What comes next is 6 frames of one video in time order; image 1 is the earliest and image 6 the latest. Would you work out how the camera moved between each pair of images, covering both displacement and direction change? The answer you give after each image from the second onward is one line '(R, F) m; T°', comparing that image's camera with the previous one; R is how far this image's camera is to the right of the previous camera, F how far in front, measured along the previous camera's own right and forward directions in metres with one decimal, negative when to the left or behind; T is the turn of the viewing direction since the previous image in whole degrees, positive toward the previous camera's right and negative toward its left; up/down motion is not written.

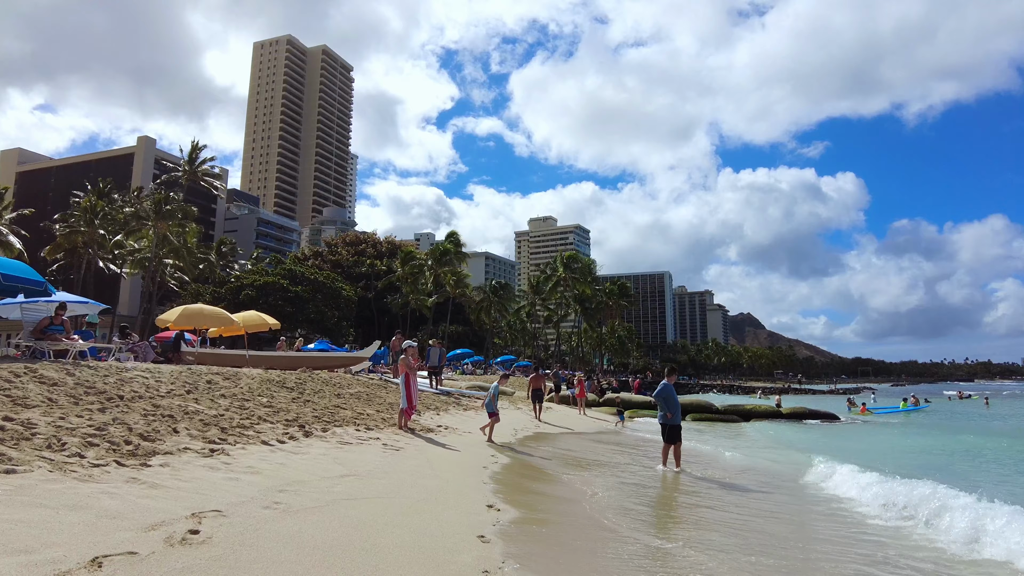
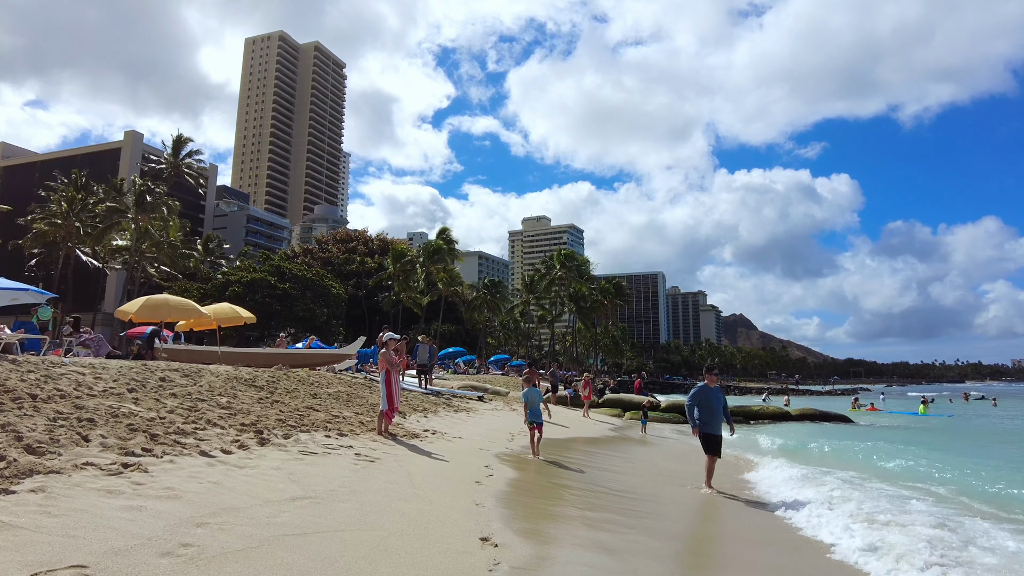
(0.0, +1.3) m; +1°
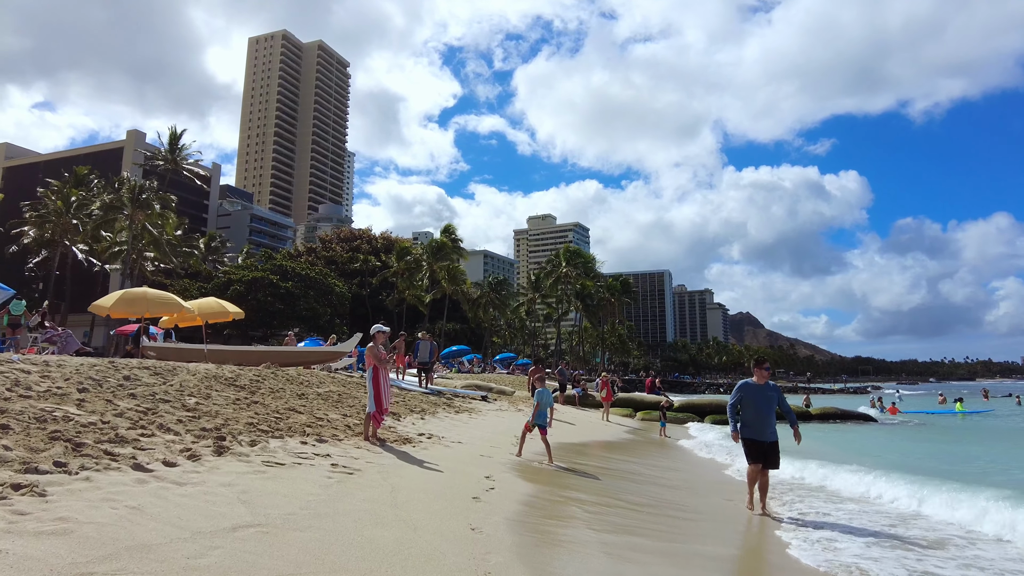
(0.0, +1.1) m; -1°
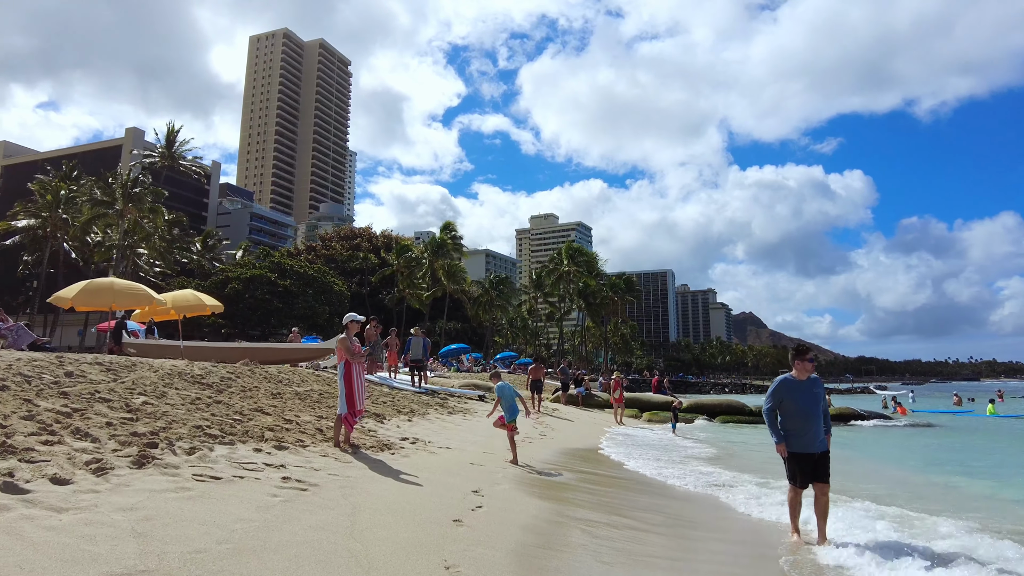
(+0.1, +1.1) m; 0°
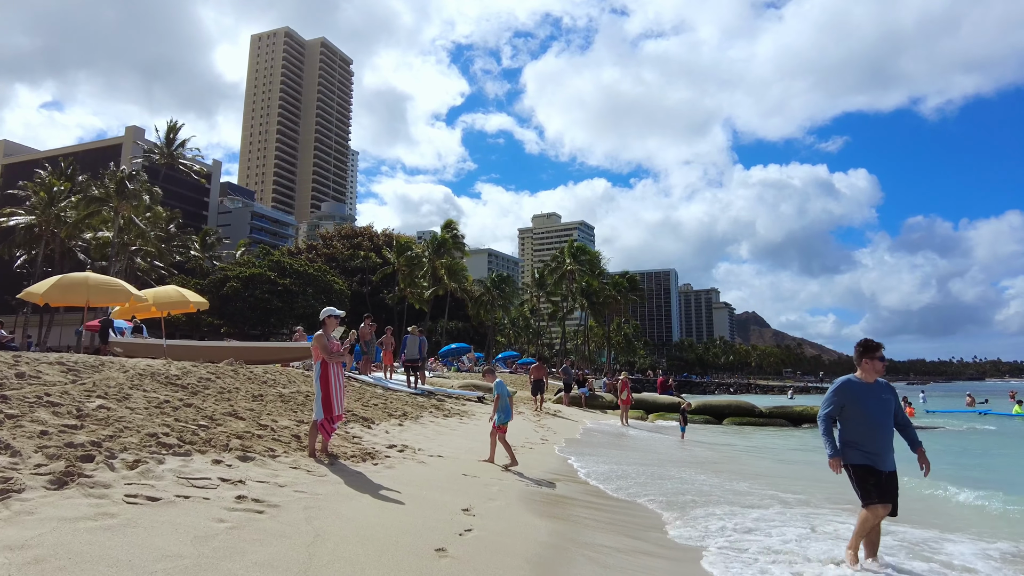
(+0.1, +0.8) m; 0°
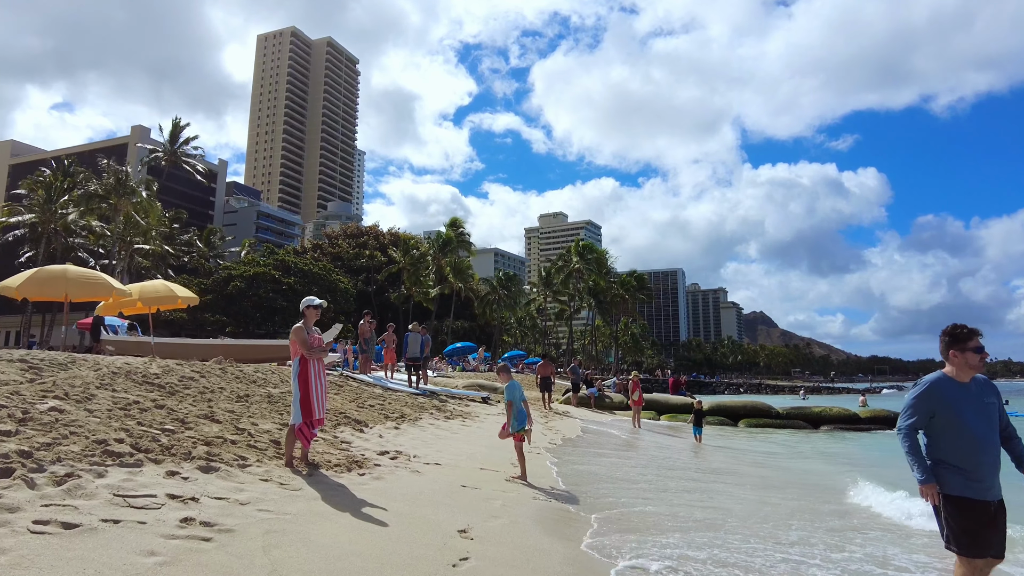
(0.0, +0.8) m; -1°
